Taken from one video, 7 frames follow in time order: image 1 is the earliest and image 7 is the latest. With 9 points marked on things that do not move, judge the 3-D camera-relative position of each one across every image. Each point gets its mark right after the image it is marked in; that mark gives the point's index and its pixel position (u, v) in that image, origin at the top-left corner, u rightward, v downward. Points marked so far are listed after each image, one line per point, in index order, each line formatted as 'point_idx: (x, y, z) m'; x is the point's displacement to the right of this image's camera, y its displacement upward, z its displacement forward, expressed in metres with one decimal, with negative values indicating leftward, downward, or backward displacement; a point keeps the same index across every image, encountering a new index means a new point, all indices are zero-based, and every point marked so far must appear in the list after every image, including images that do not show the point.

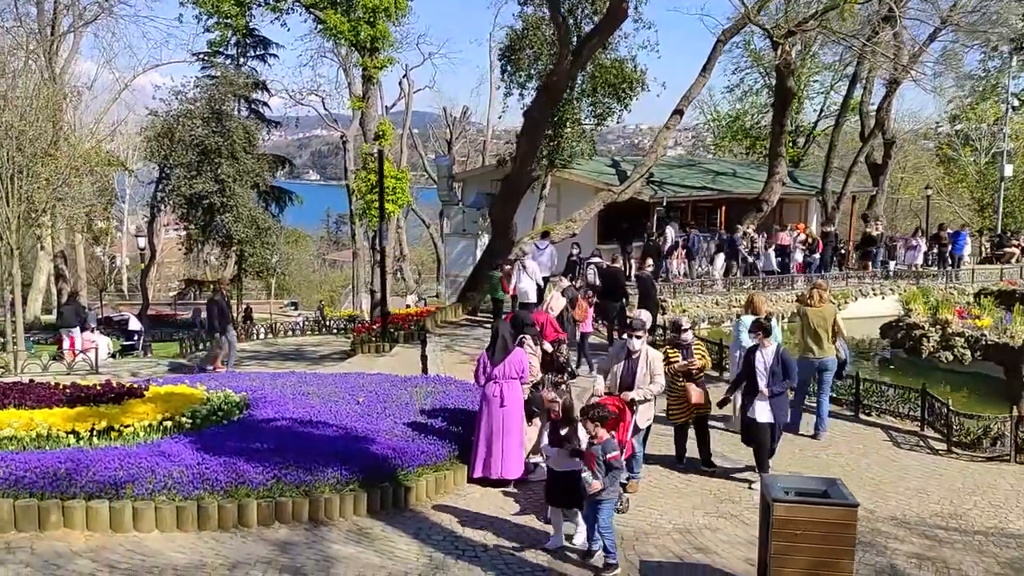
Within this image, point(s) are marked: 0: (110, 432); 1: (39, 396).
0: (-3.8, -1.4, +8.2) m
1: (-5.1, -1.2, +9.4) m
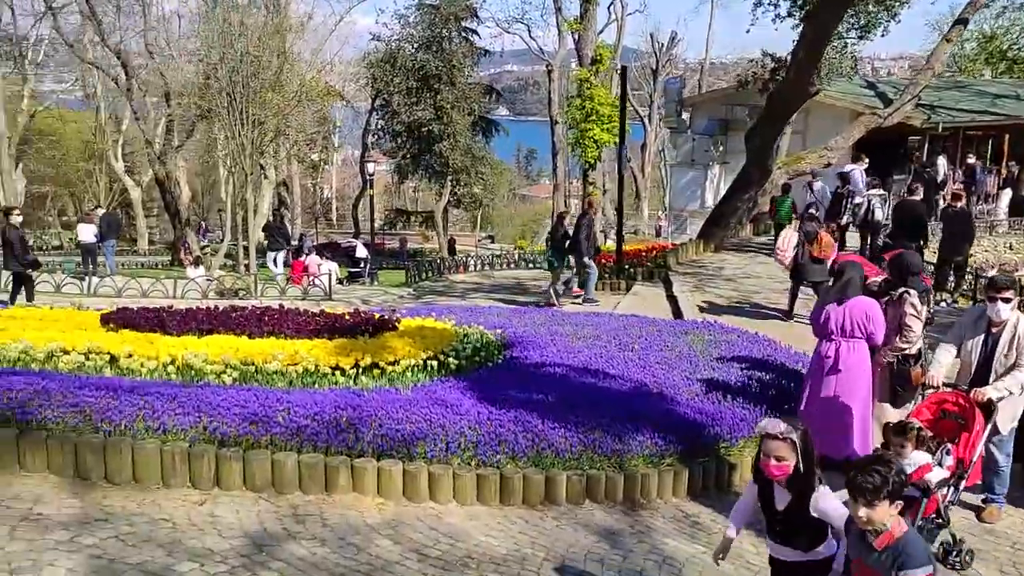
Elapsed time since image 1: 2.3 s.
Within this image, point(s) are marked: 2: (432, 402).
0: (-1.2, -0.7, +7.4) m
1: (-2.2, -0.4, +8.8) m
2: (-0.6, -0.8, +6.3) m
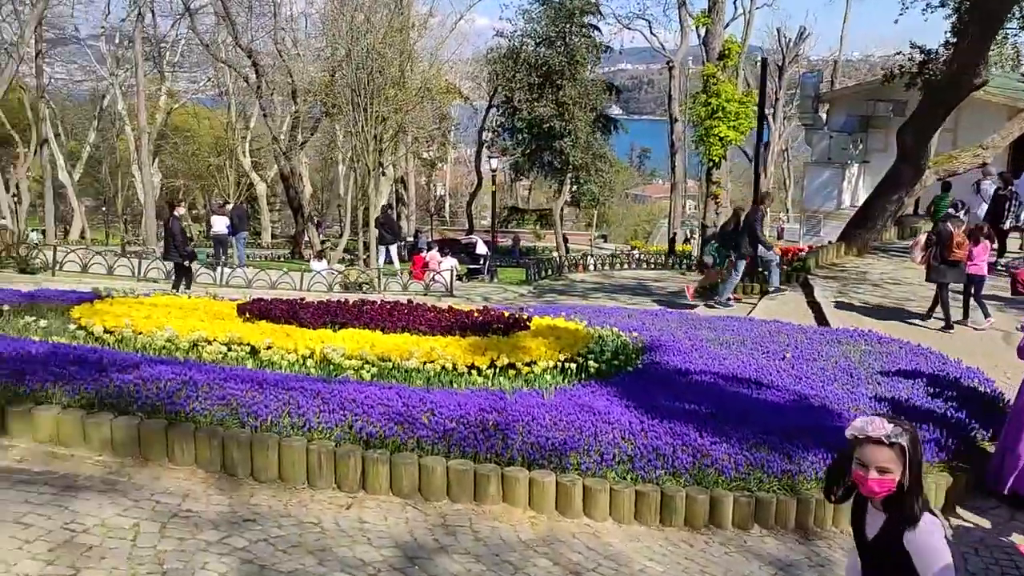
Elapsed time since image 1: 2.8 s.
0: (0.0, -0.7, +7.1) m
1: (-0.8, -0.3, +8.6) m
2: (+0.5, -0.8, +5.9) m
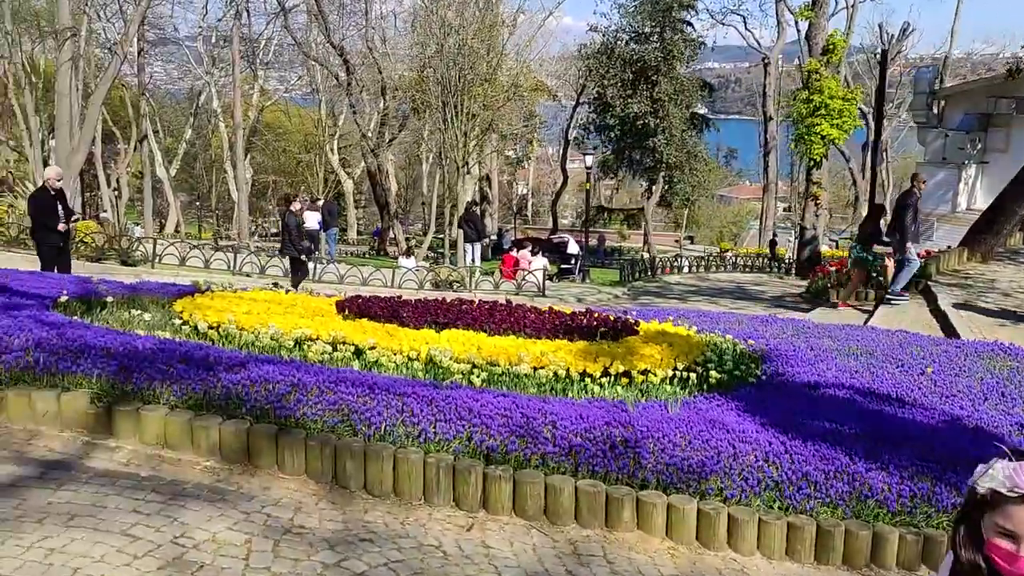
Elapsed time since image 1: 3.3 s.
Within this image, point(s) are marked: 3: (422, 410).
0: (+0.9, -0.7, +6.6) m
1: (+0.2, -0.3, +8.2) m
2: (+1.2, -0.8, +5.4) m
3: (-0.5, -0.6, +4.5) m
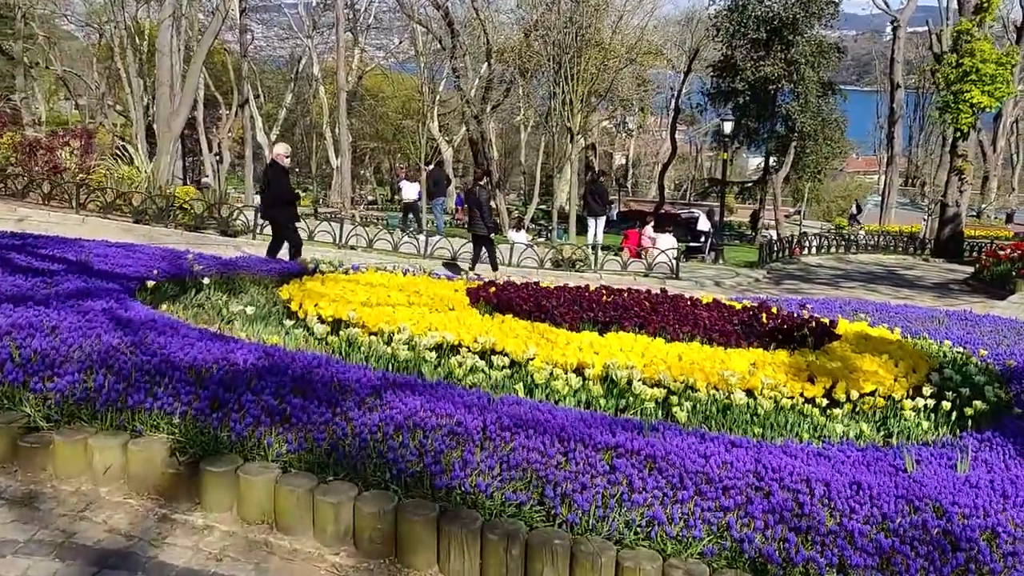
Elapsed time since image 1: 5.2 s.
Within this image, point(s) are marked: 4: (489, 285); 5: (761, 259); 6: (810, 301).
0: (+2.0, -0.7, +5.0) m
1: (+1.5, -0.2, +6.6) m
2: (+2.2, -0.9, +3.7) m
3: (+0.5, -0.7, +3.0) m
4: (-0.2, 0.0, +7.5) m
5: (+4.8, +0.6, +16.8) m
6: (+3.6, -0.2, +10.5) m
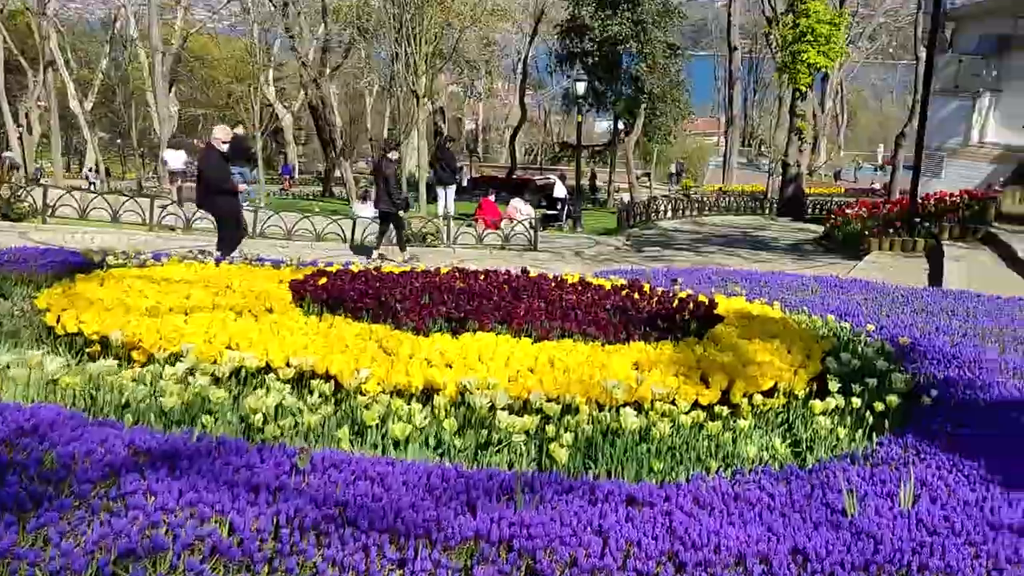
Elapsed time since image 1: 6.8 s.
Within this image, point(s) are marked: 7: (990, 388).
0: (+1.2, -0.6, +4.1) m
1: (+0.4, -0.1, +5.7) m
2: (+1.7, -0.8, +3.0) m
3: (0.0, -0.7, +2.0) m
4: (-1.4, +0.1, +6.3) m
5: (+2.0, +1.2, +16.2) m
6: (+1.9, +0.2, +9.8) m
7: (+2.8, -0.6, +4.9) m
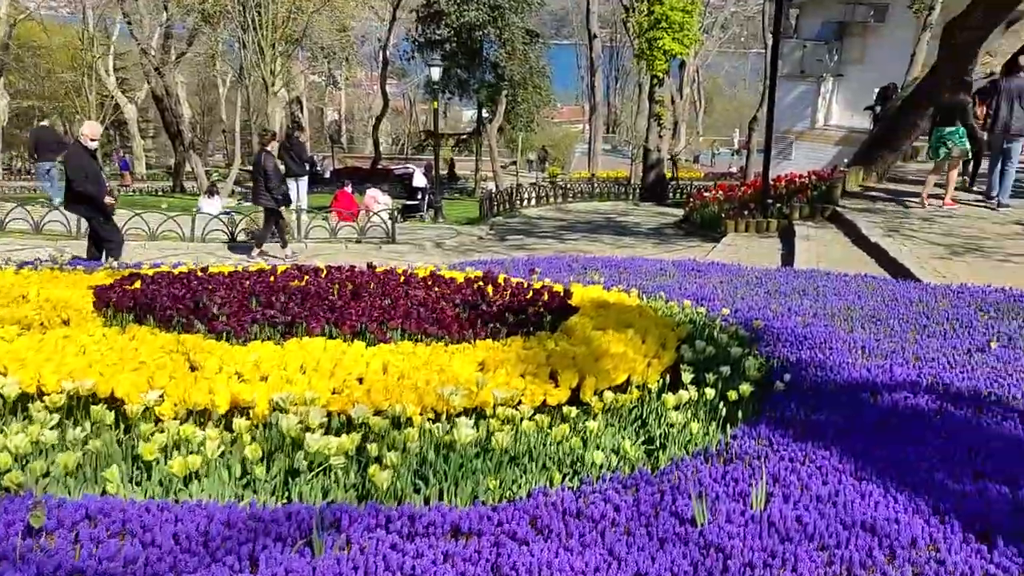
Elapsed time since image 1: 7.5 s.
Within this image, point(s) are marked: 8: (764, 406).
0: (+0.5, -0.6, +3.9) m
1: (-0.5, -0.1, +5.3) m
2: (+1.1, -0.8, +2.8) m
3: (-0.4, -0.7, +1.6) m
4: (-2.5, +0.1, +5.6) m
5: (-0.6, +1.4, +15.9) m
6: (+0.3, +0.3, +9.6) m
7: (+1.9, -0.5, +4.9) m
8: (+1.3, -0.6, +4.2) m
